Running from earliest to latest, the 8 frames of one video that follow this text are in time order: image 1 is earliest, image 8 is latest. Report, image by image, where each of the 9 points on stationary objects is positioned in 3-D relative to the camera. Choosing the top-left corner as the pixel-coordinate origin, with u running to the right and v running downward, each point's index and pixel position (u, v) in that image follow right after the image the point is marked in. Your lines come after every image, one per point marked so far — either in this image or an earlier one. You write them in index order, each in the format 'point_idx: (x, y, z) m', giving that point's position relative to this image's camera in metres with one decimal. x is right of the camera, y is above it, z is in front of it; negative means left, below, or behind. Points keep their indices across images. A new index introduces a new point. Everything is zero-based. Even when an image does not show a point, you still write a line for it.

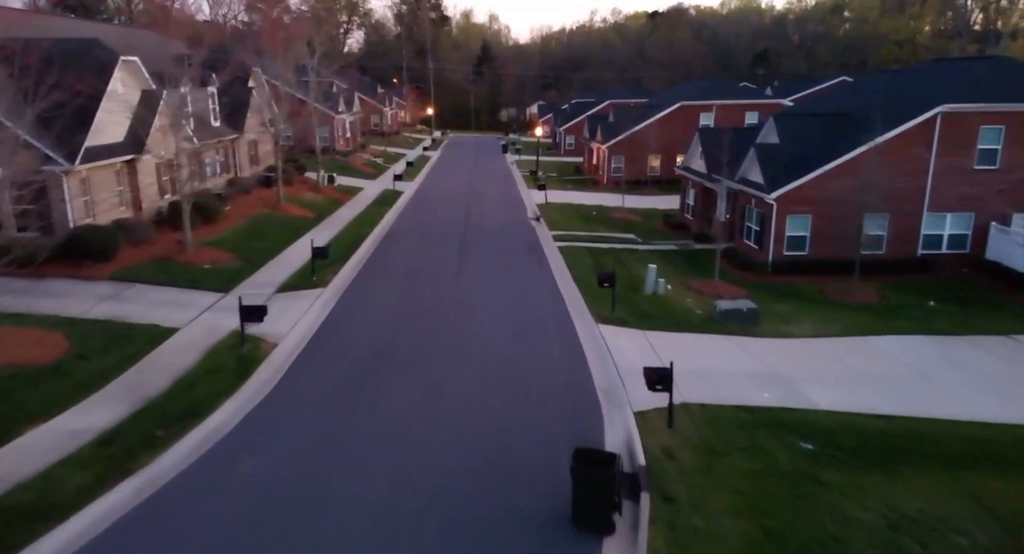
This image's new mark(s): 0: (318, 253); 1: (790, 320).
0: (-5.1, +0.6, +19.3) m
1: (+6.5, -1.0, +17.3) m
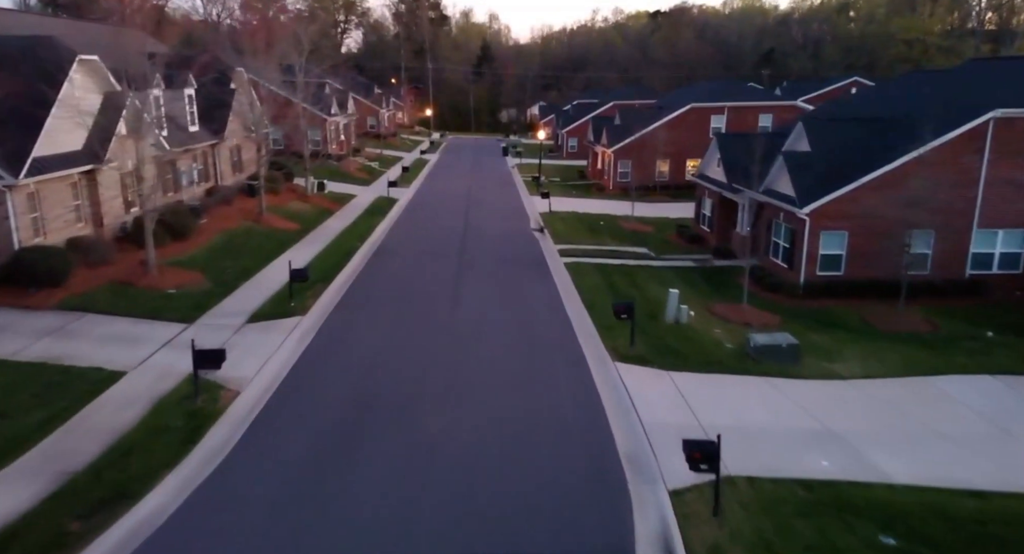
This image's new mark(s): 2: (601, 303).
0: (-5.1, 0.0, +17.2) m
1: (+6.6, -1.6, +15.1) m
2: (+2.2, -0.6, +18.0) m
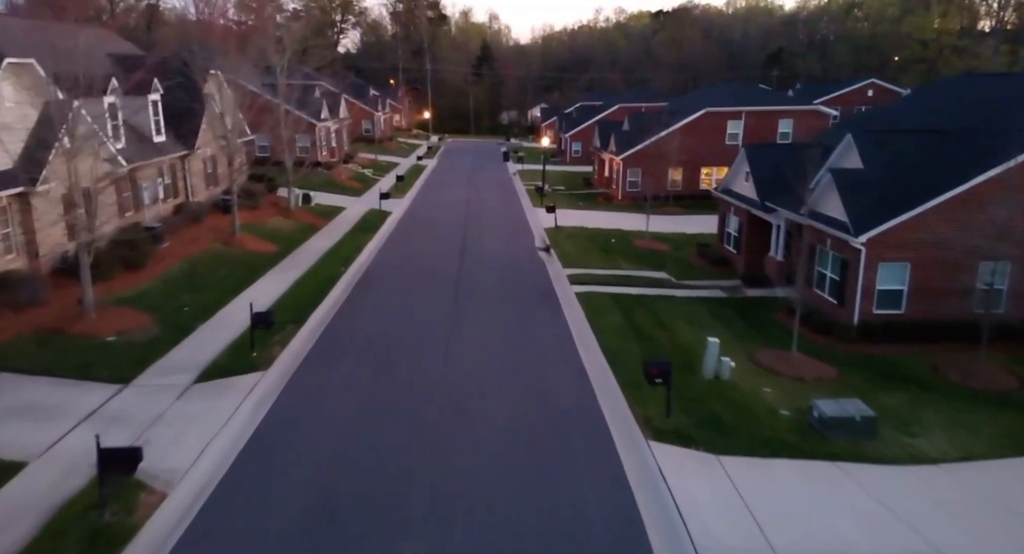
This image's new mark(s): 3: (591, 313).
0: (-5.0, -0.9, +14.3) m
1: (+6.7, -2.5, +12.3) m
2: (+2.3, -1.5, +15.2) m
3: (+1.9, -0.9, +17.9) m
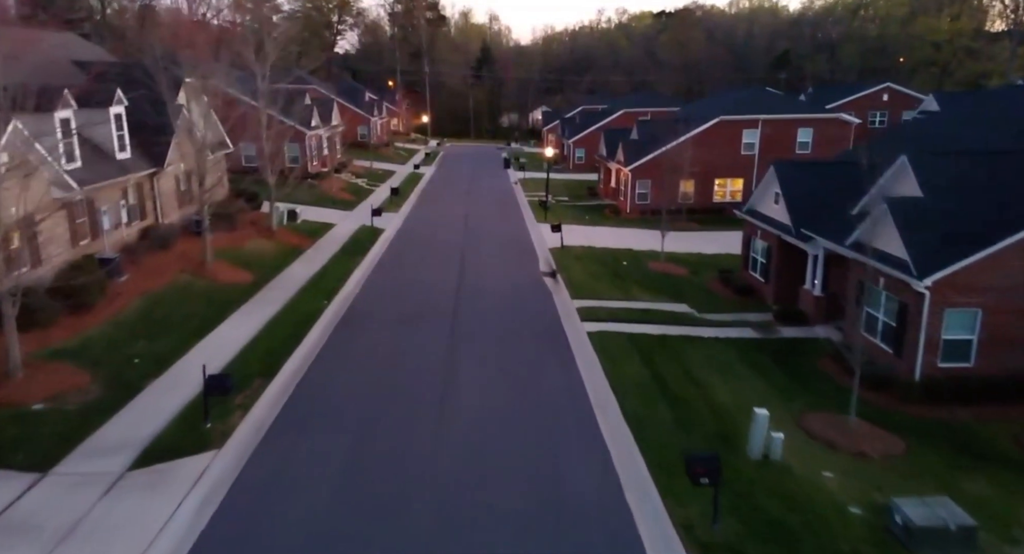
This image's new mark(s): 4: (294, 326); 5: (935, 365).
0: (-4.9, -1.8, +12.0) m
1: (+6.8, -3.4, +10.0) m
2: (+2.4, -2.4, +12.8) m
3: (+2.0, -1.8, +15.6) m
4: (-5.1, -1.2, +17.3) m
5: (+8.2, -1.7, +14.1) m
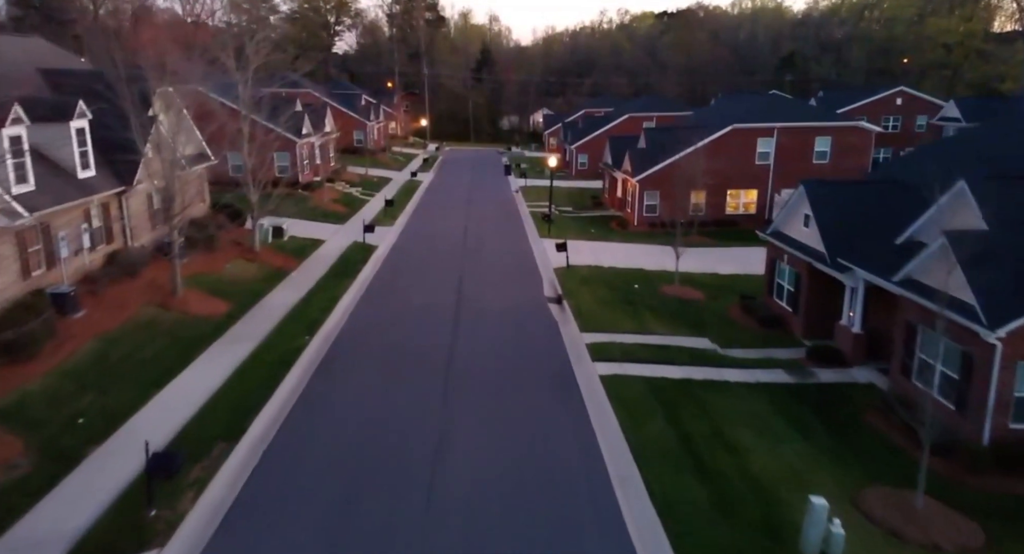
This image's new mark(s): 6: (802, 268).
0: (-4.8, -2.6, +10.0) m
1: (+6.9, -4.2, +8.0) m
2: (+2.4, -3.2, +10.9) m
3: (+2.1, -2.6, +13.6) m
4: (-5.1, -2.0, +15.3) m
5: (+8.3, -2.5, +12.2) m
6: (+7.5, +0.2, +19.0) m
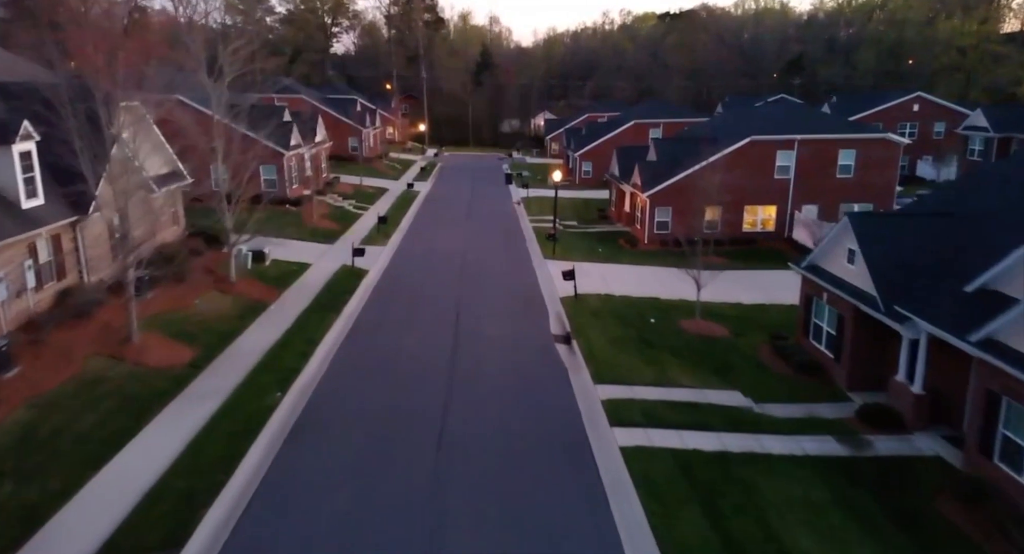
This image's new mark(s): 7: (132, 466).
0: (-4.7, -3.6, +7.7) m
1: (+7.0, -5.2, +5.7) m
2: (+2.5, -4.2, +8.5) m
3: (+2.2, -3.6, +11.3) m
4: (-5.0, -2.9, +13.0) m
5: (+8.3, -3.5, +9.9) m
6: (+7.6, -0.7, +16.7) m
7: (-6.3, -3.1, +12.3) m
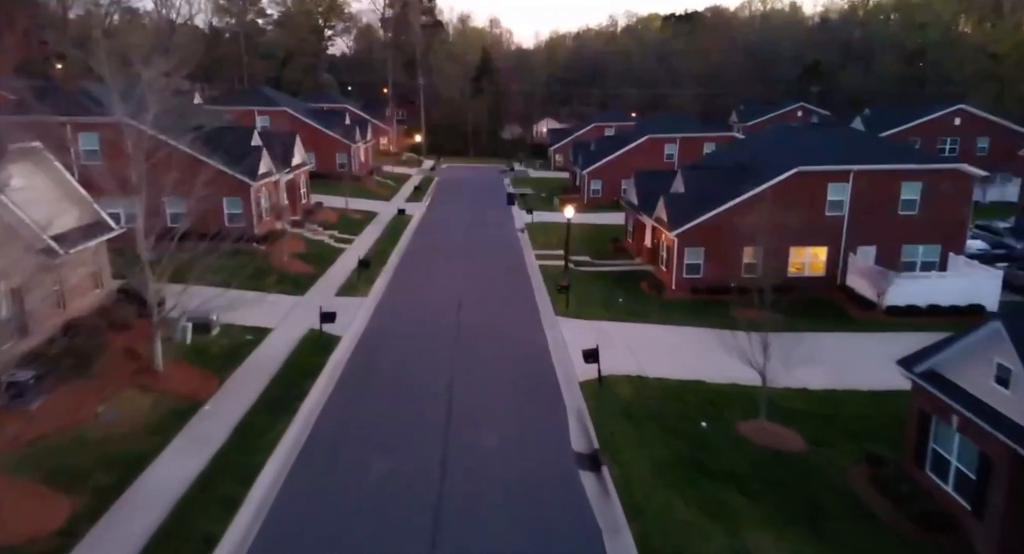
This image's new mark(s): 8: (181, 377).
0: (-4.5, -5.6, +2.8) m
1: (+7.2, -7.2, +0.7) m
2: (+2.7, -6.3, +3.6) m
3: (+2.4, -5.6, +6.4) m
4: (-4.8, -5.0, +8.1) m
5: (+8.5, -5.5, +4.9) m
6: (+7.8, -2.8, +11.8) m
7: (-6.1, -5.1, +7.4) m
8: (-7.8, -2.3, +17.4) m
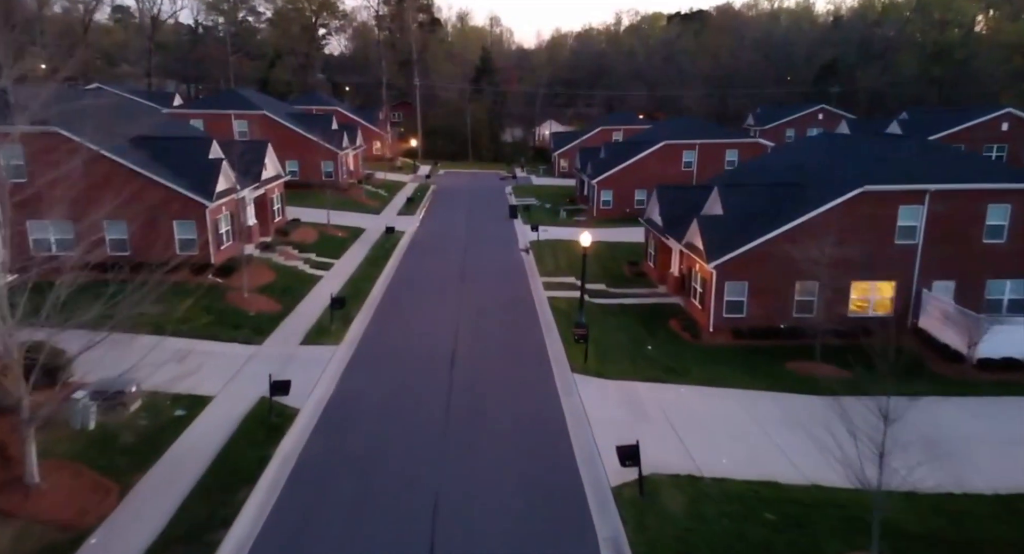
0: (-4.4, -6.9, -2.0) m
1: (+7.3, -8.5, -4.0) m
2: (+2.9, -7.6, -1.2) m
3: (+2.5, -6.9, +1.6) m
4: (-4.6, -6.3, +3.3) m
5: (+8.7, -6.8, +0.1) m
6: (+8.0, -4.1, +7.0) m
7: (-6.0, -6.4, +2.6) m
8: (-7.7, -3.6, +12.6) m
